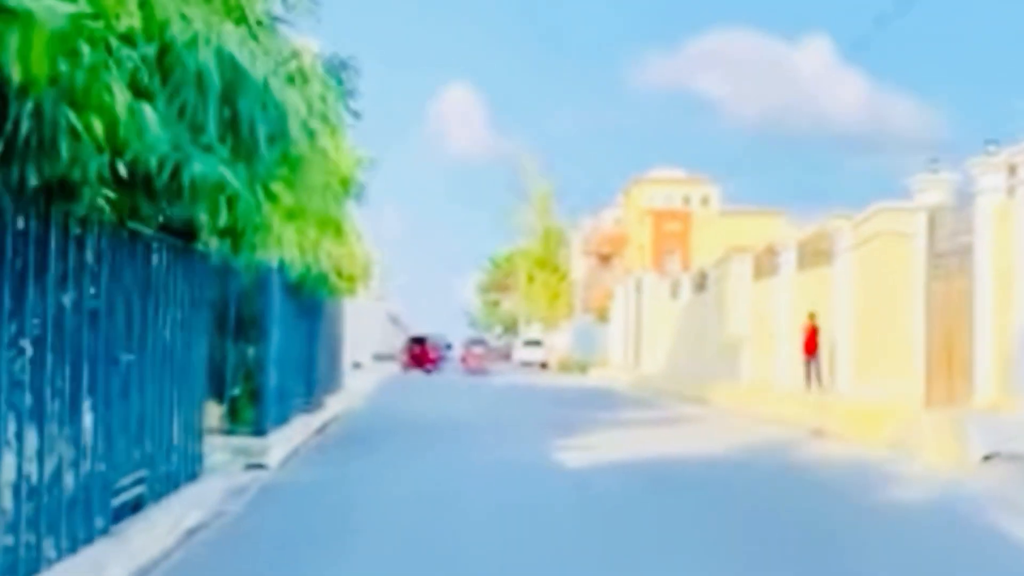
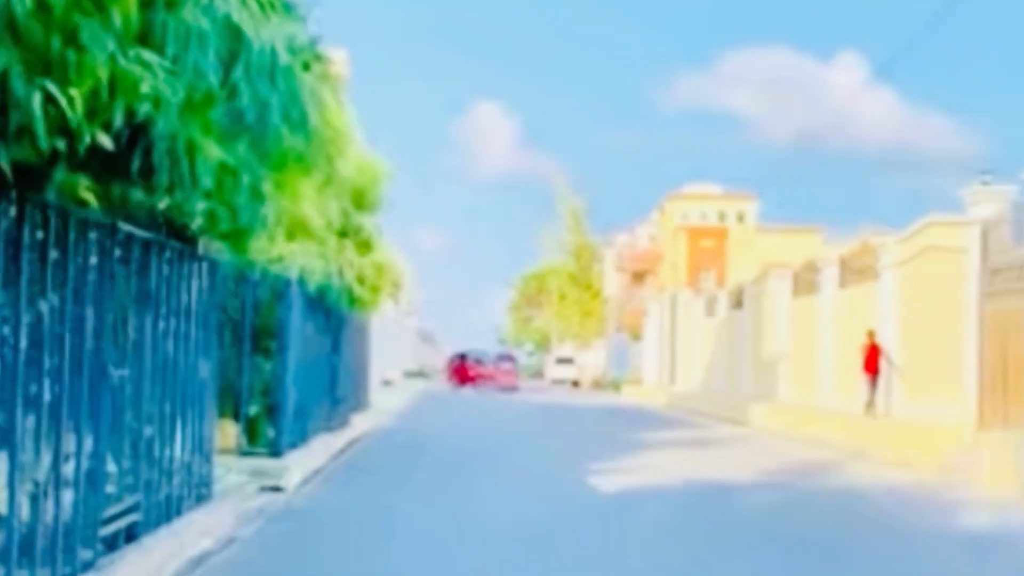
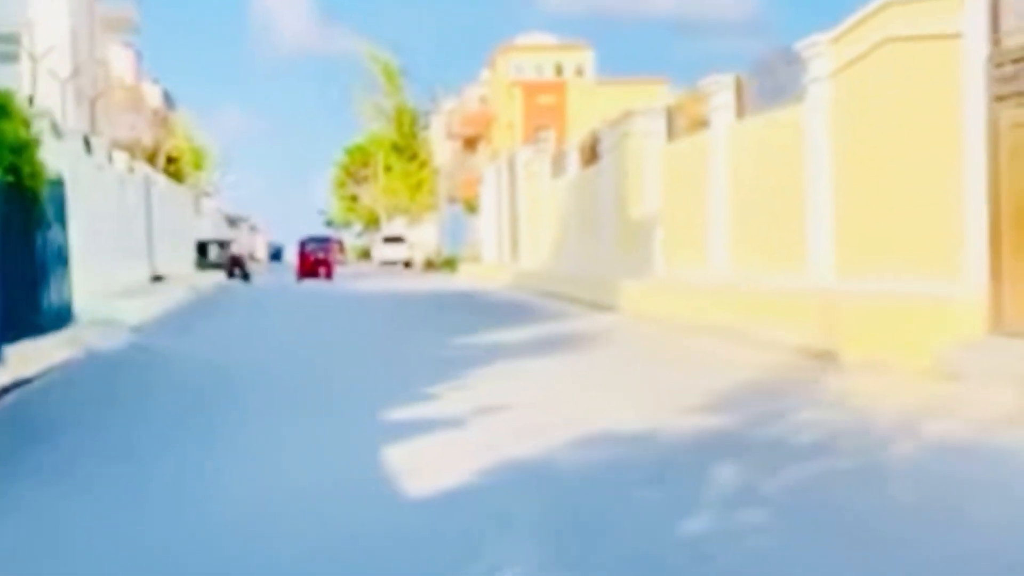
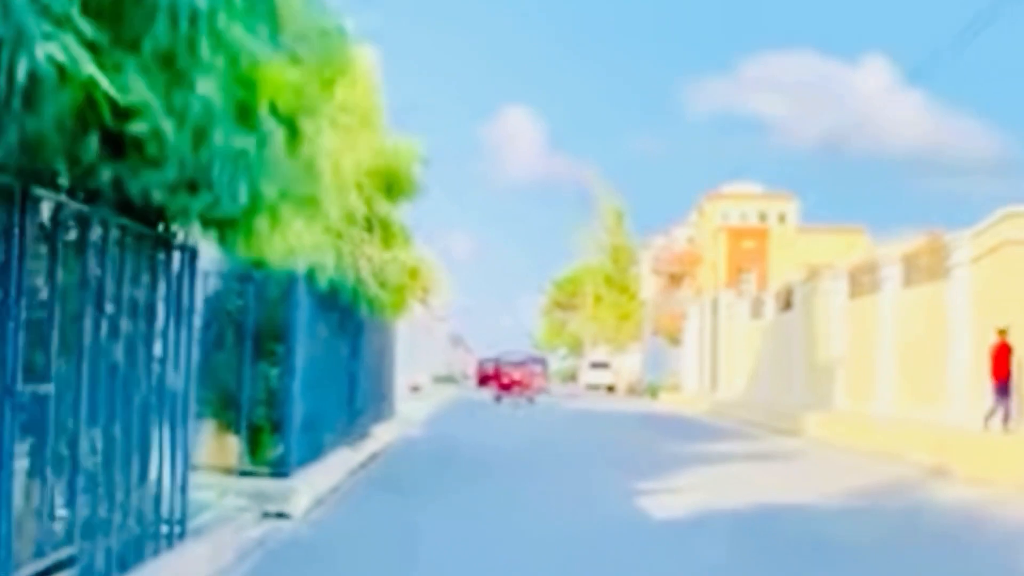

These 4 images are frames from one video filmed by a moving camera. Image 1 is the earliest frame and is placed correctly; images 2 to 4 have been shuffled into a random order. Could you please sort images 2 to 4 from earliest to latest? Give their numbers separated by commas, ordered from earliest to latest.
2, 4, 3
